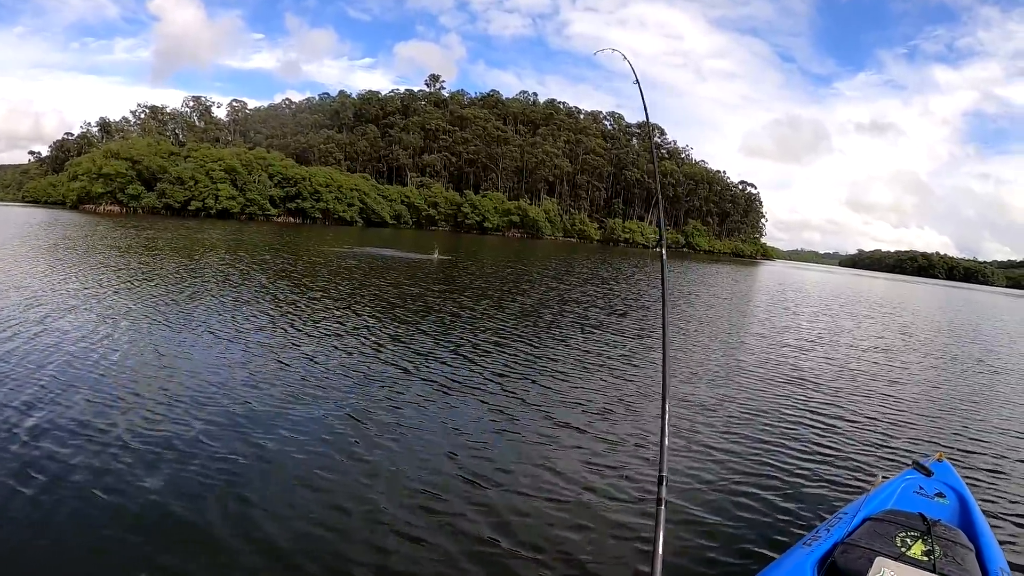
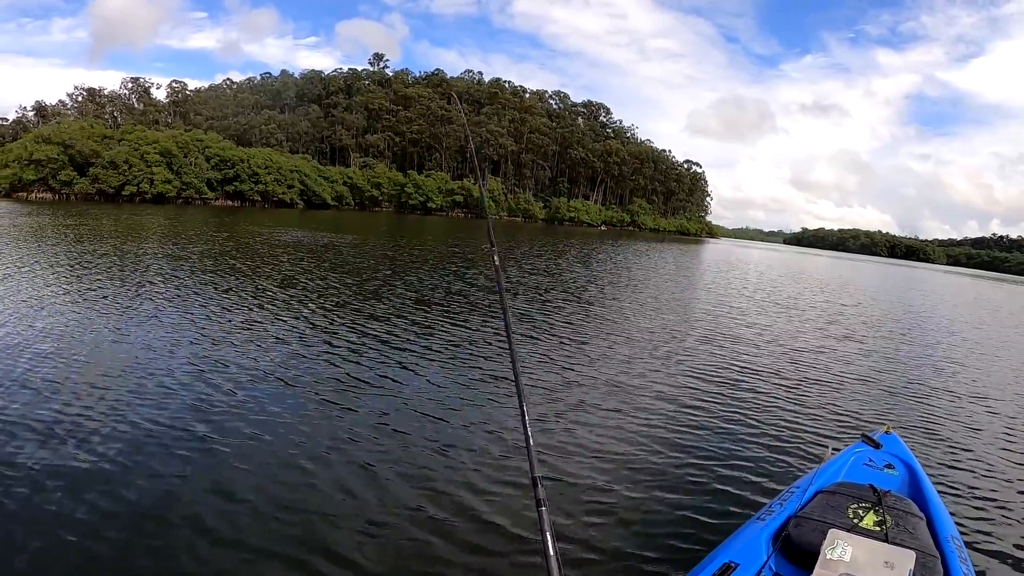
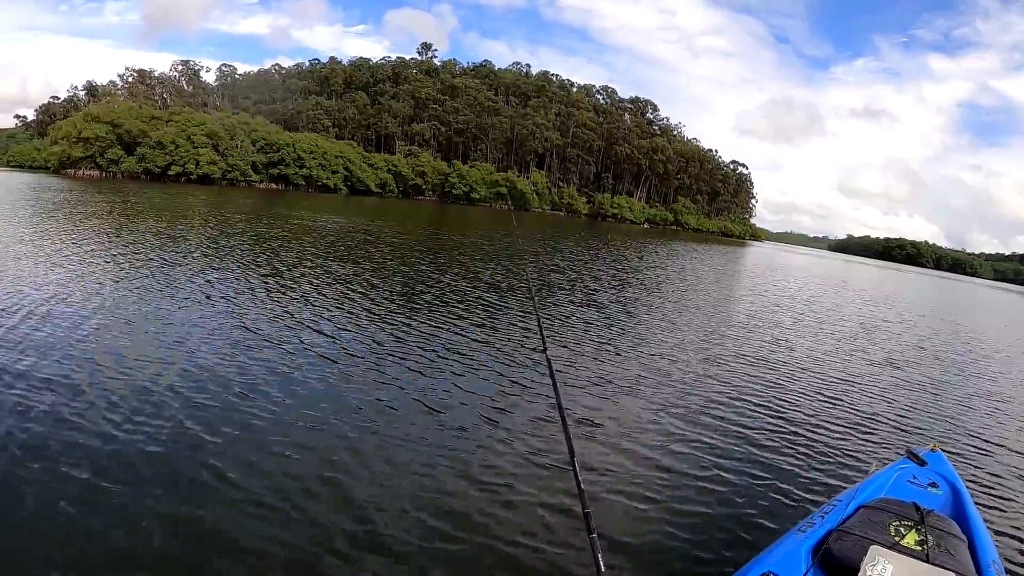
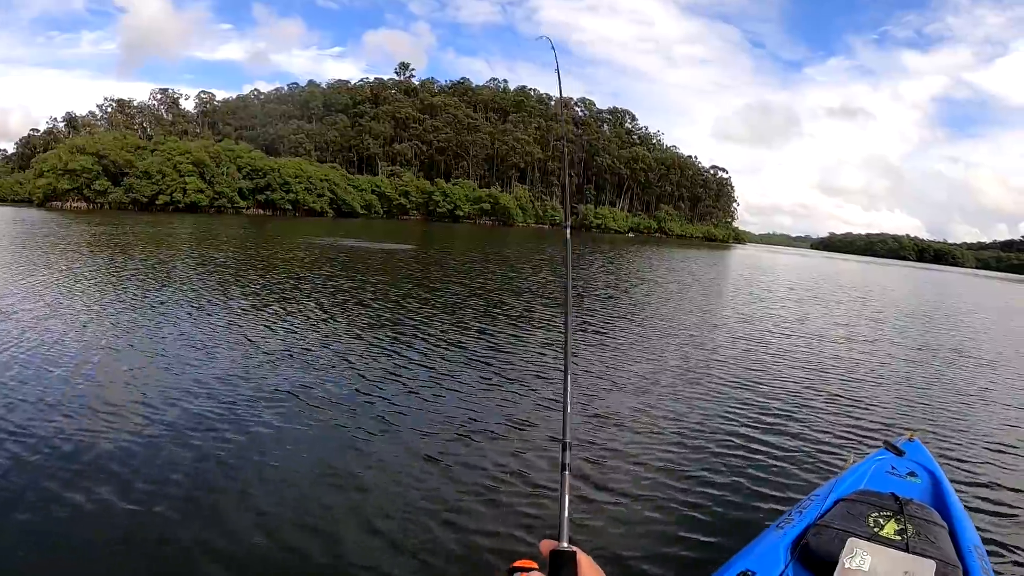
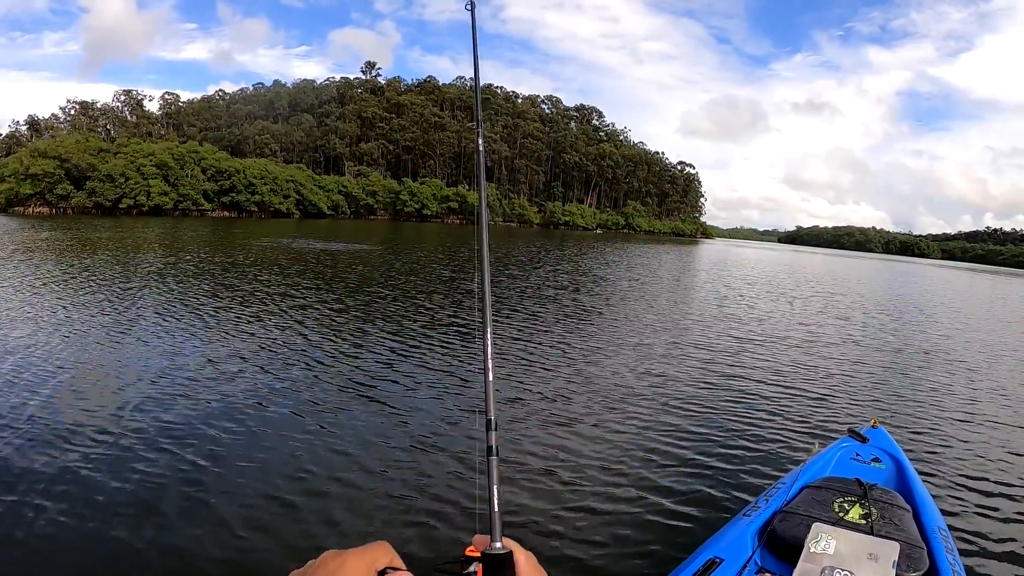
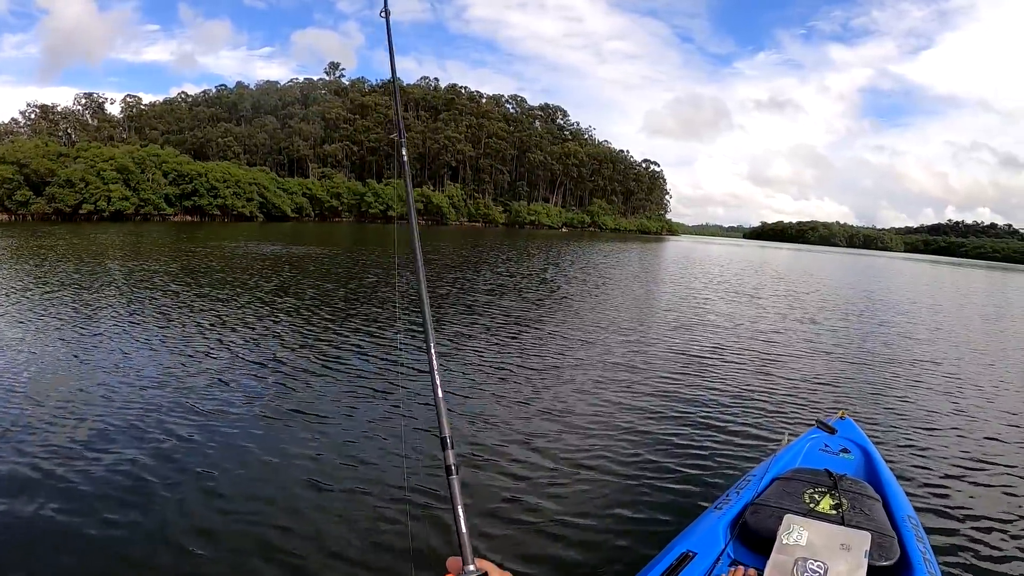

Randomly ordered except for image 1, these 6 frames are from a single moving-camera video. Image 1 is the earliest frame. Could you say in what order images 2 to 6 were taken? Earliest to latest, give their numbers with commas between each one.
4, 5, 6, 2, 3
